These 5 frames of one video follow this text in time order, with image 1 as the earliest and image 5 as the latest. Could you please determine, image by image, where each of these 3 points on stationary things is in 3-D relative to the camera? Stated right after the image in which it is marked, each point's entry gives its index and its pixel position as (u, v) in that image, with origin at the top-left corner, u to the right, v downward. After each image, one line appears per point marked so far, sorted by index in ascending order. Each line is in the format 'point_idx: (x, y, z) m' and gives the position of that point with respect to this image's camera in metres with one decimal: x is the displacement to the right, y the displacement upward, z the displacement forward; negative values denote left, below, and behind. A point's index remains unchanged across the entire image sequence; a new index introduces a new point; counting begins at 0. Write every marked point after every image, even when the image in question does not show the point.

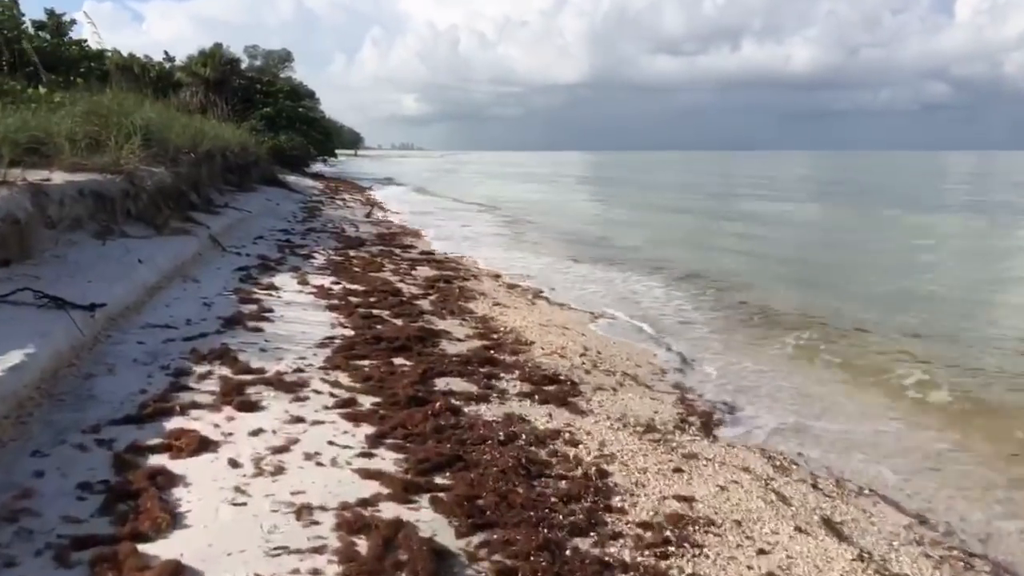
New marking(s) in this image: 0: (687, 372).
0: (+2.1, -1.0, +9.3) m
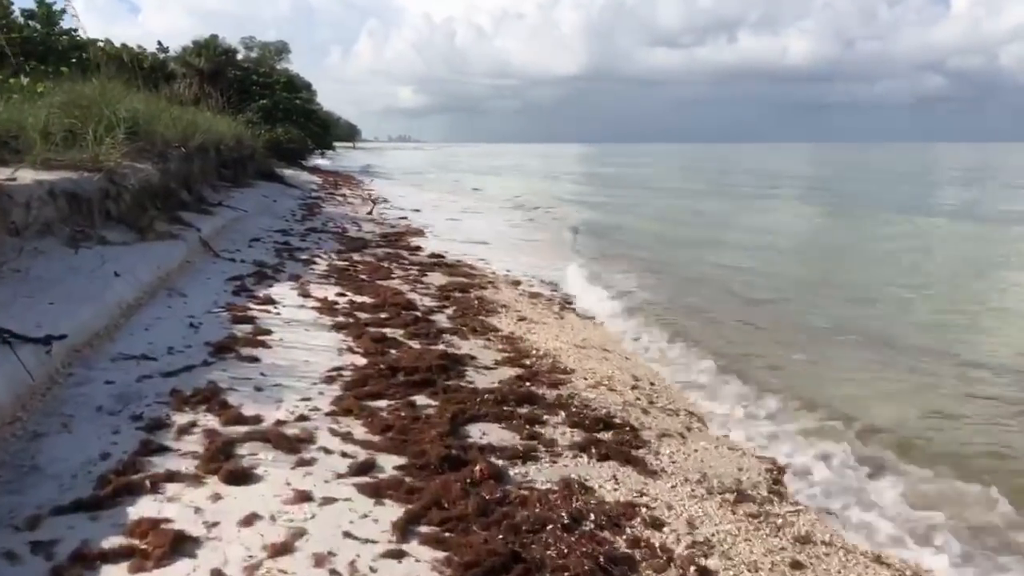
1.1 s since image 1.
0: (+2.5, -1.2, +7.9) m
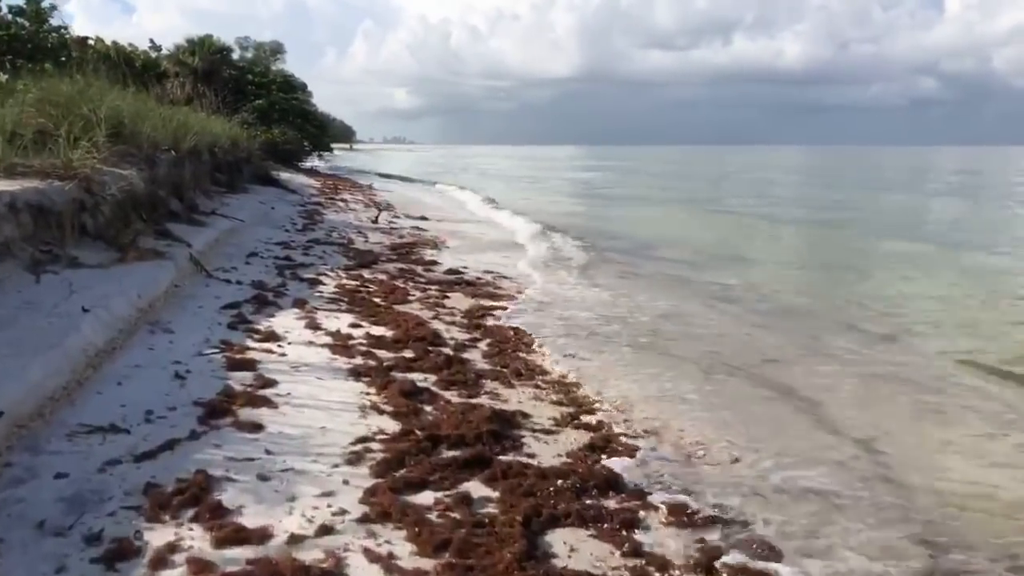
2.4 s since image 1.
0: (+3.1, -1.6, +6.2) m
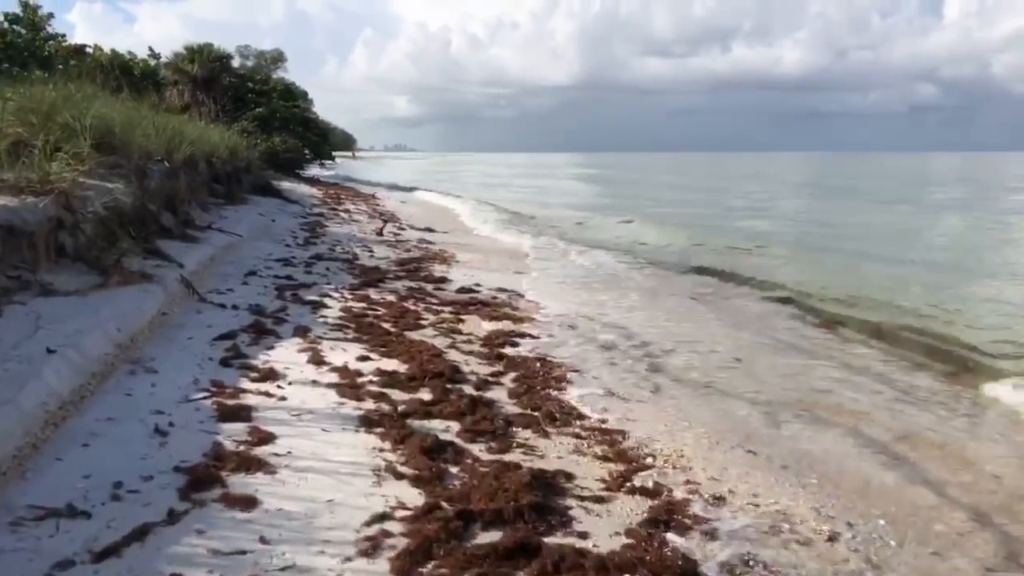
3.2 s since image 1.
0: (+3.4, -1.9, +5.1) m
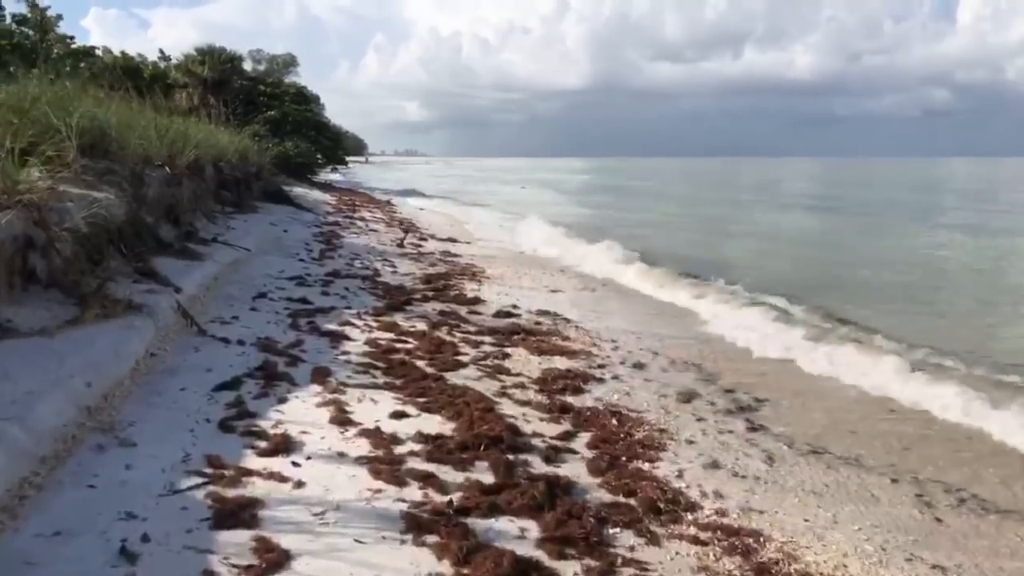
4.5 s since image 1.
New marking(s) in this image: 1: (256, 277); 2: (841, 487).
0: (+4.0, -2.2, +3.2) m
1: (-4.3, +0.2, +13.3) m
2: (+2.7, -1.6, +6.4) m
